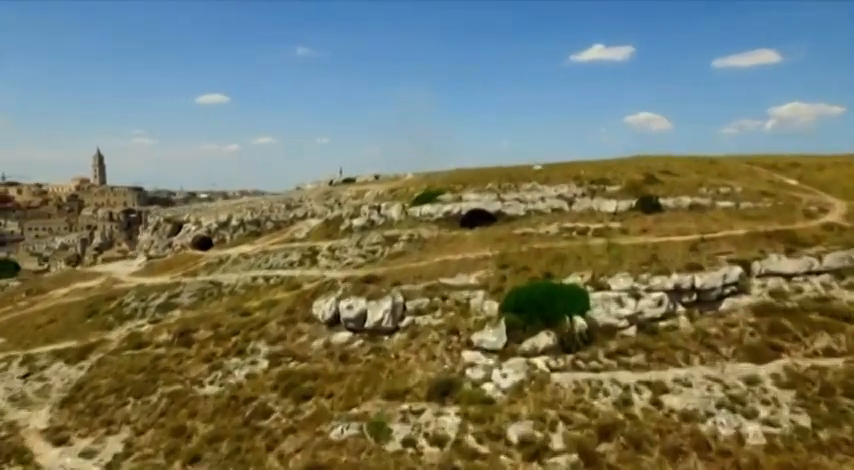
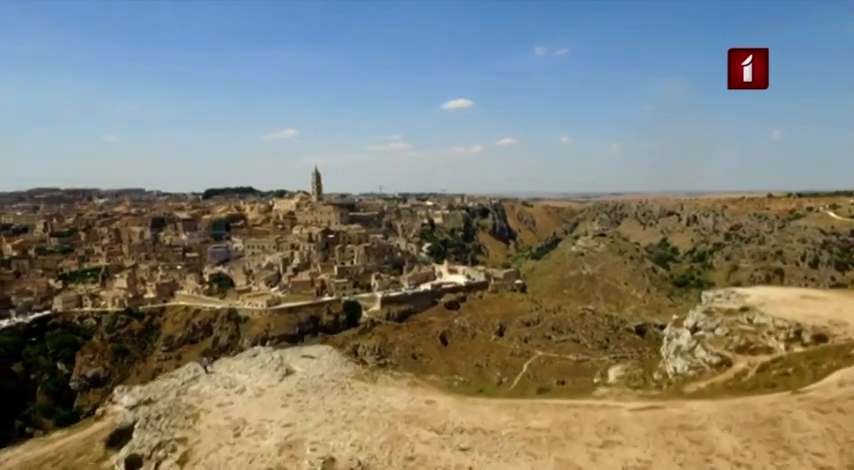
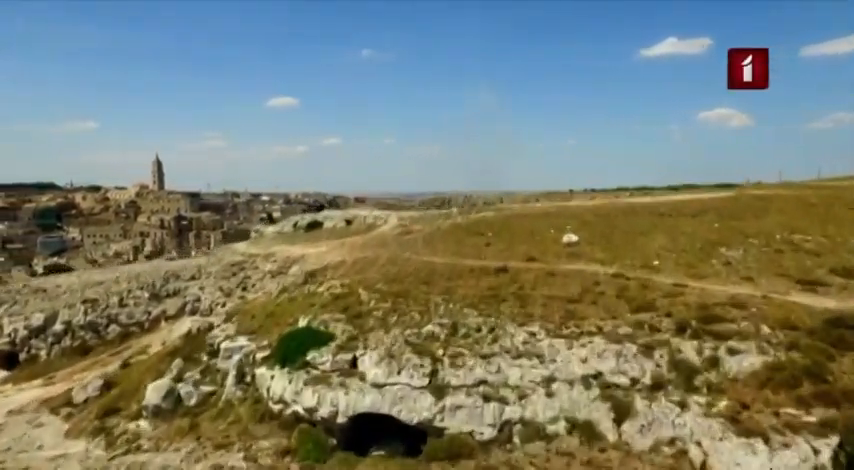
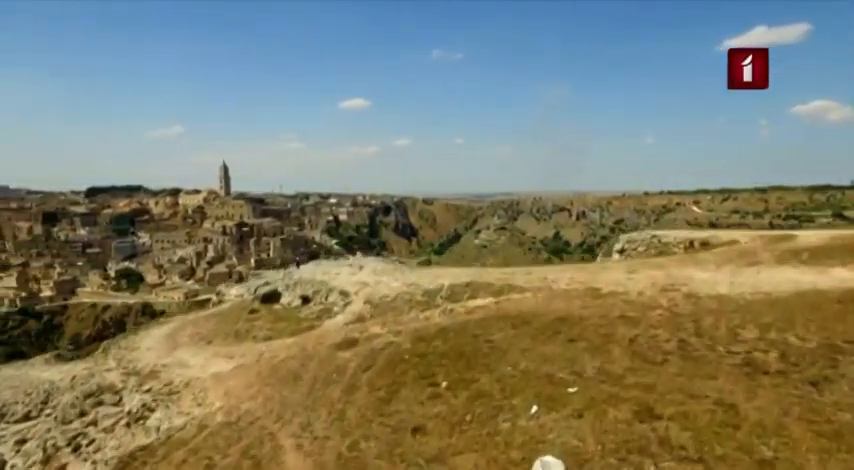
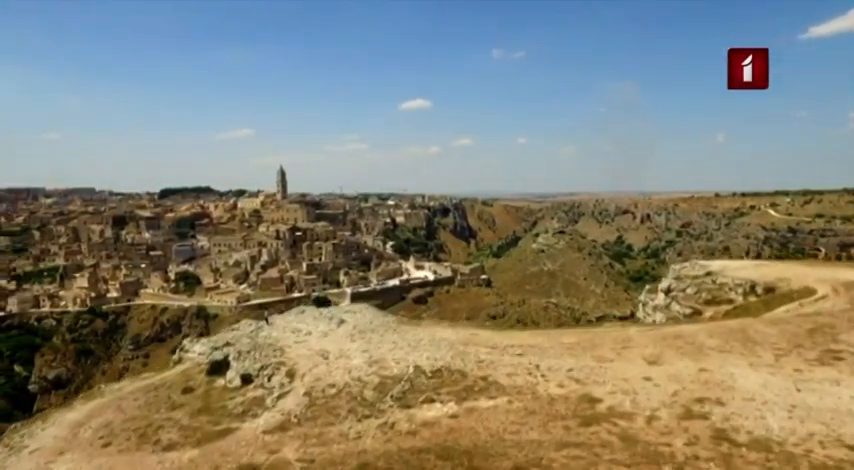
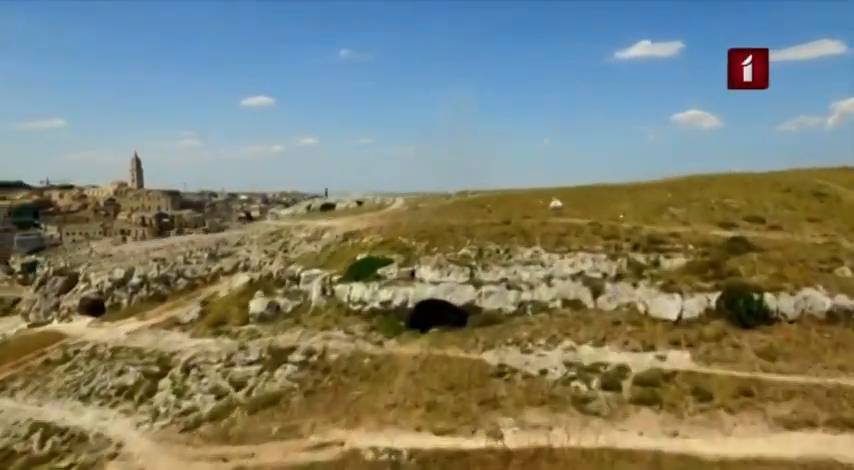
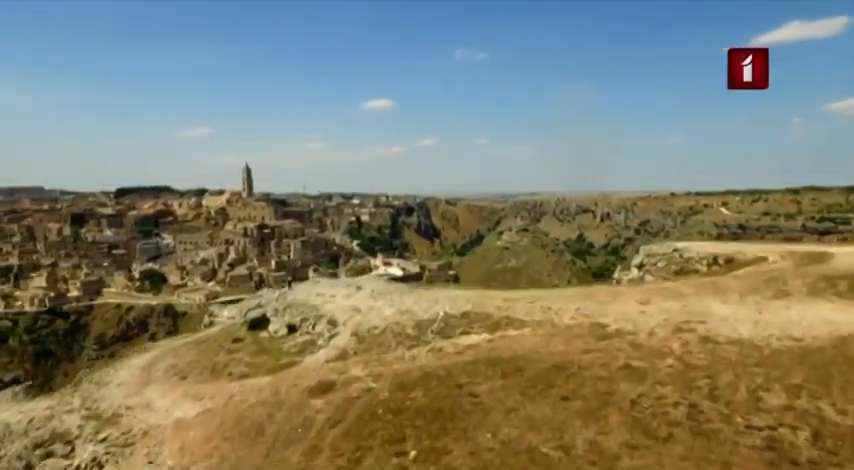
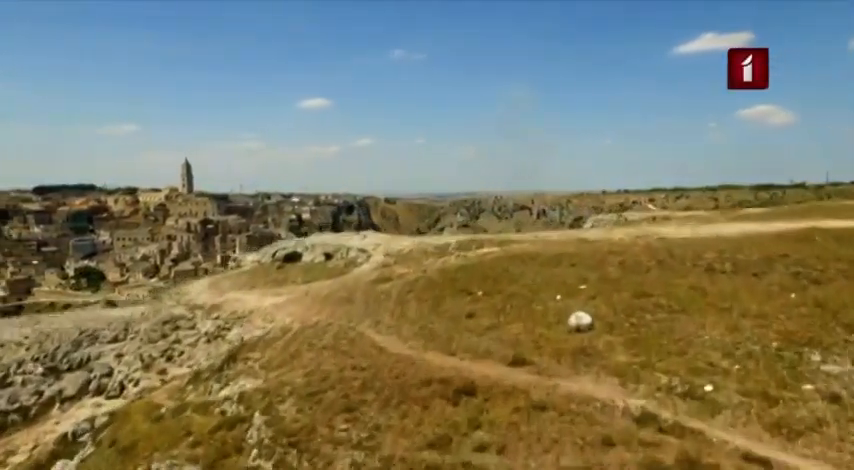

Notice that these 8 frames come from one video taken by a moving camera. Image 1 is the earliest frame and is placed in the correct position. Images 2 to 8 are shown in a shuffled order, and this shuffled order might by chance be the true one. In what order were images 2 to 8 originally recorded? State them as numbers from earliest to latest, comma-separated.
6, 3, 8, 4, 7, 5, 2
